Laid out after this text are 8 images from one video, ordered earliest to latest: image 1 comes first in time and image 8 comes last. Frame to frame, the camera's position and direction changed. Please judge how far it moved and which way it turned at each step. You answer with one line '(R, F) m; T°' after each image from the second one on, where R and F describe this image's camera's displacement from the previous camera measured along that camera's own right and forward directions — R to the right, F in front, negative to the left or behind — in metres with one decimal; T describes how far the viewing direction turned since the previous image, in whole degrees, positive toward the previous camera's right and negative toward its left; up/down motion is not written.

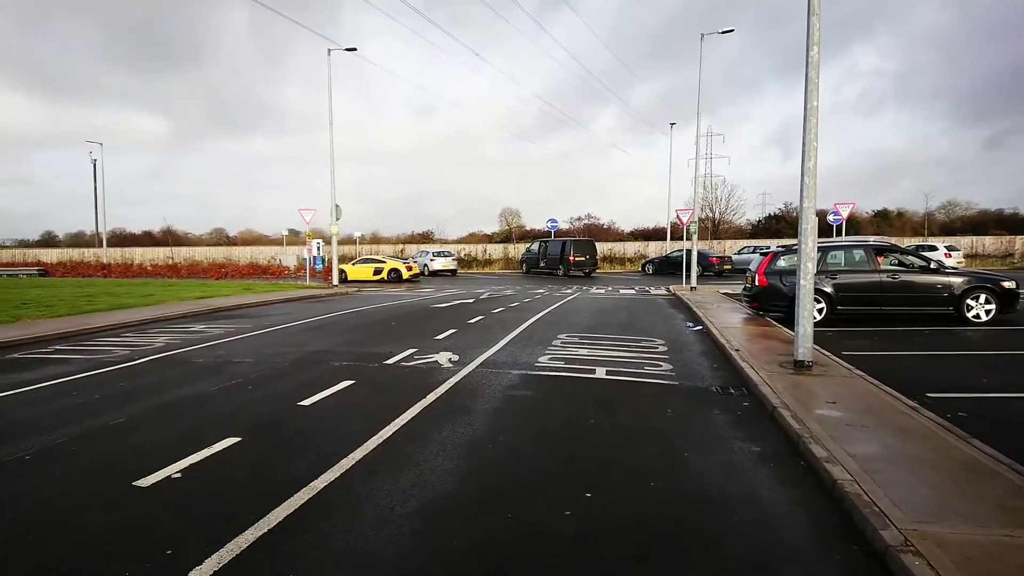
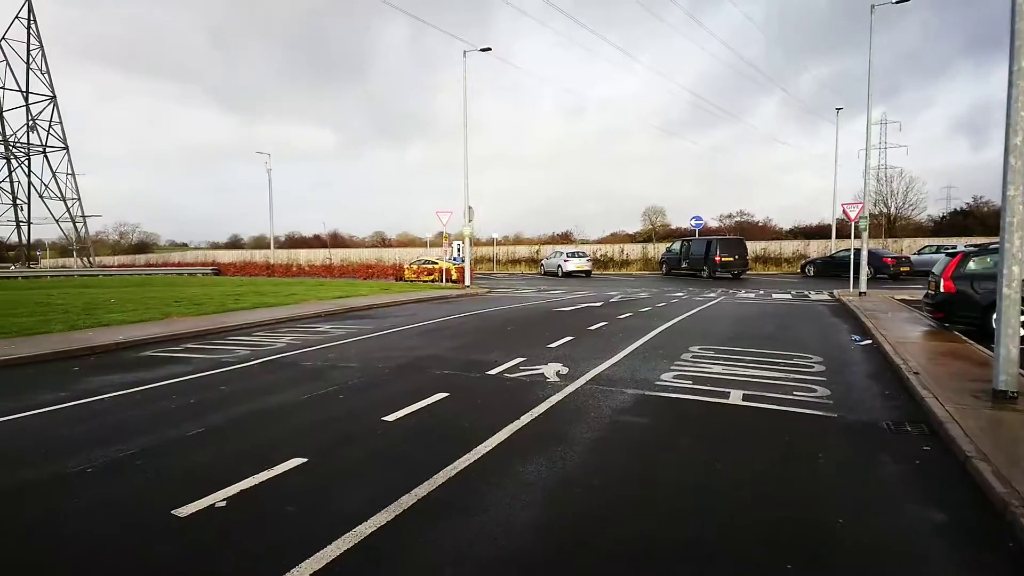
(+0.3, +1.0) m; -12°
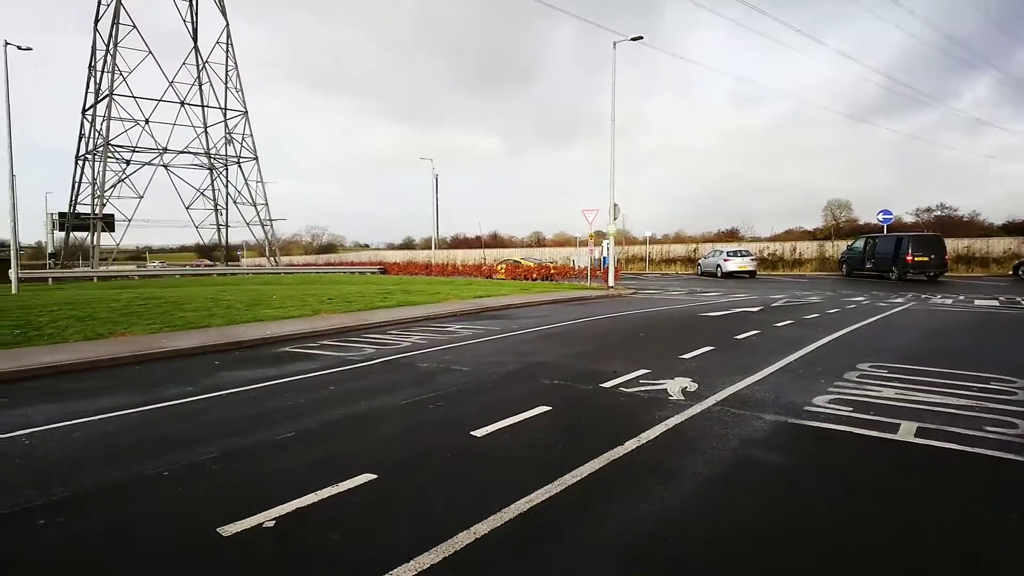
(+0.4, +0.7) m; -13°
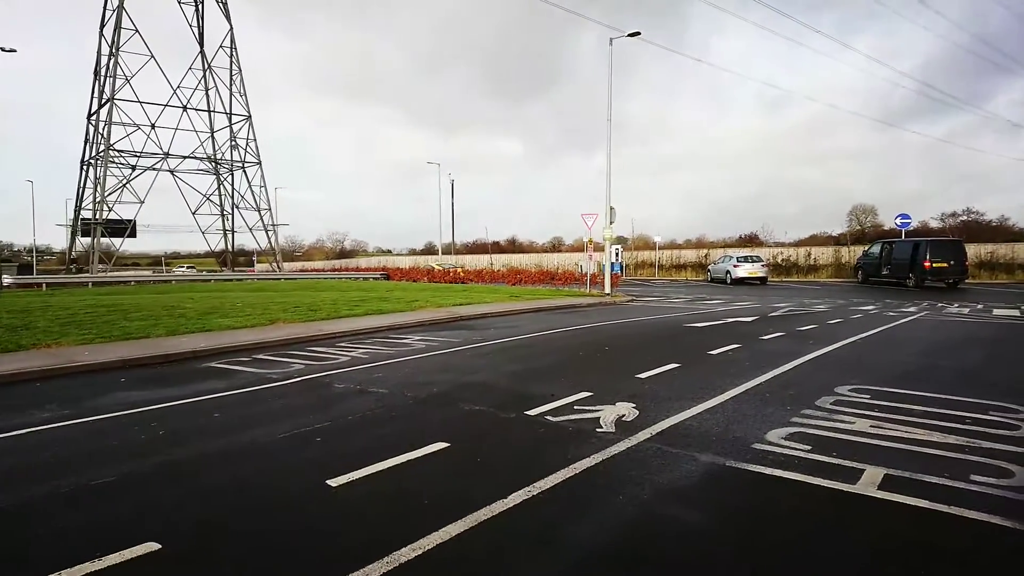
(+1.0, +1.0) m; -2°
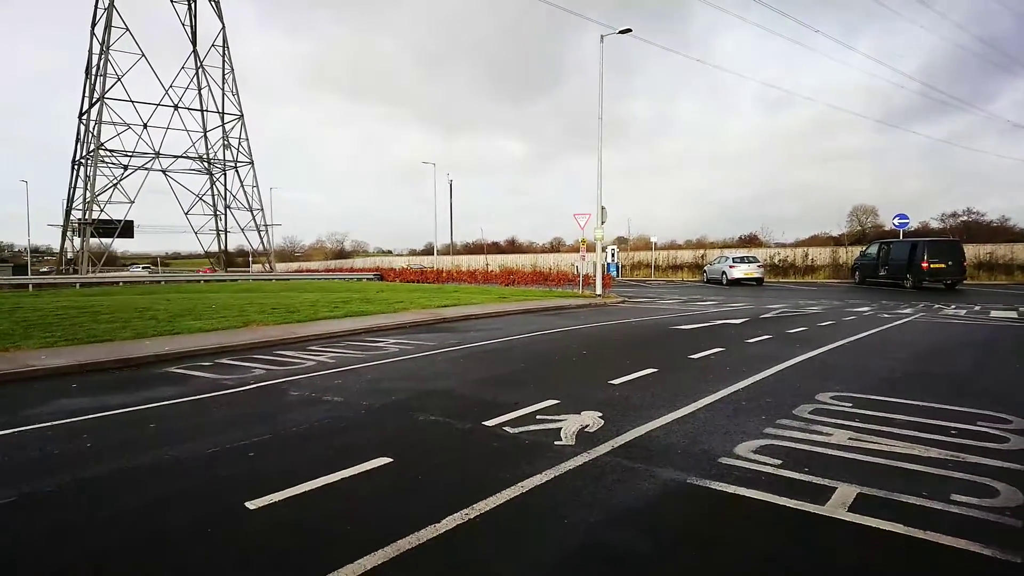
(+0.4, +0.4) m; 0°
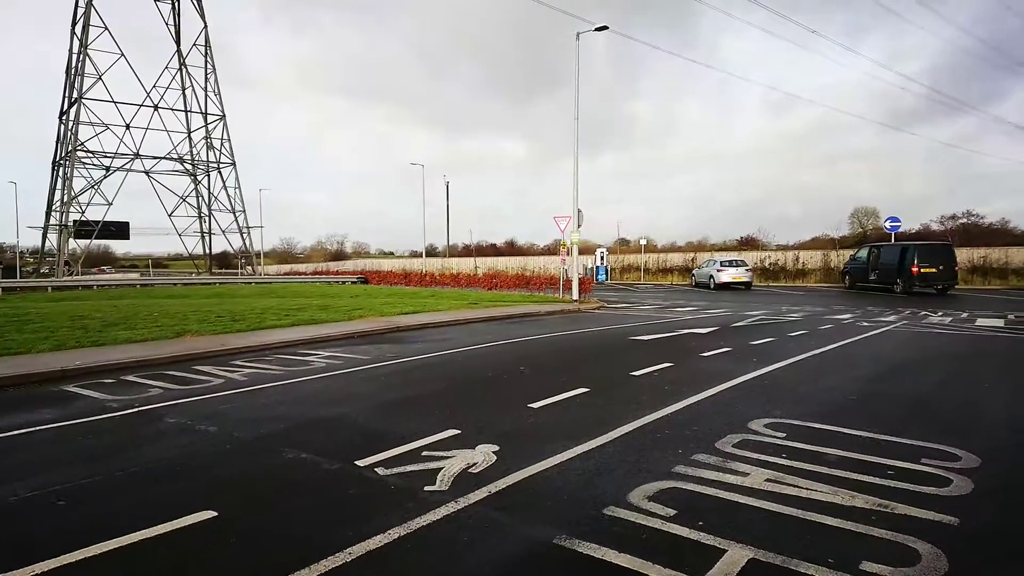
(+0.9, +0.7) m; 0°
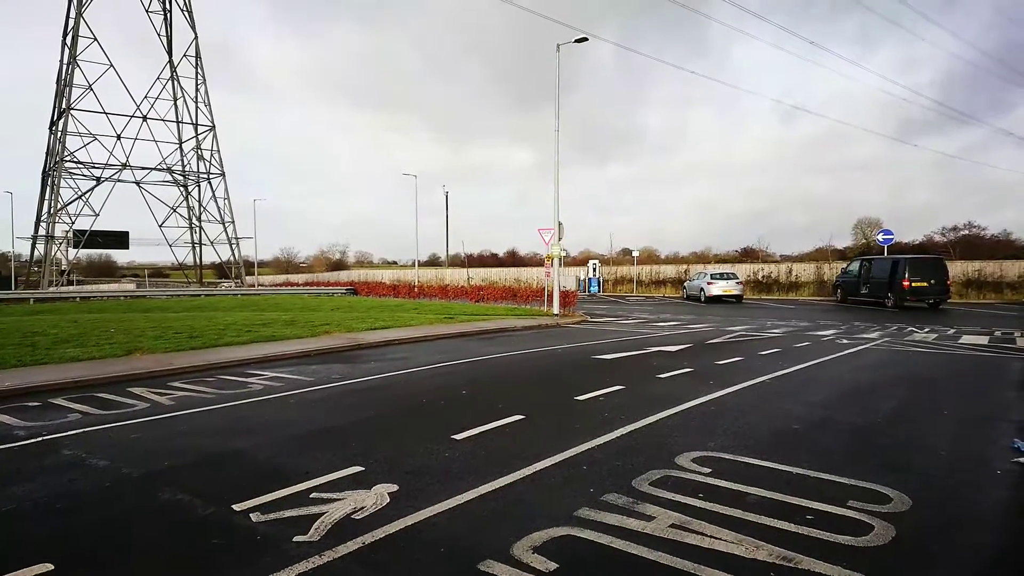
(+0.8, +0.3) m; 0°
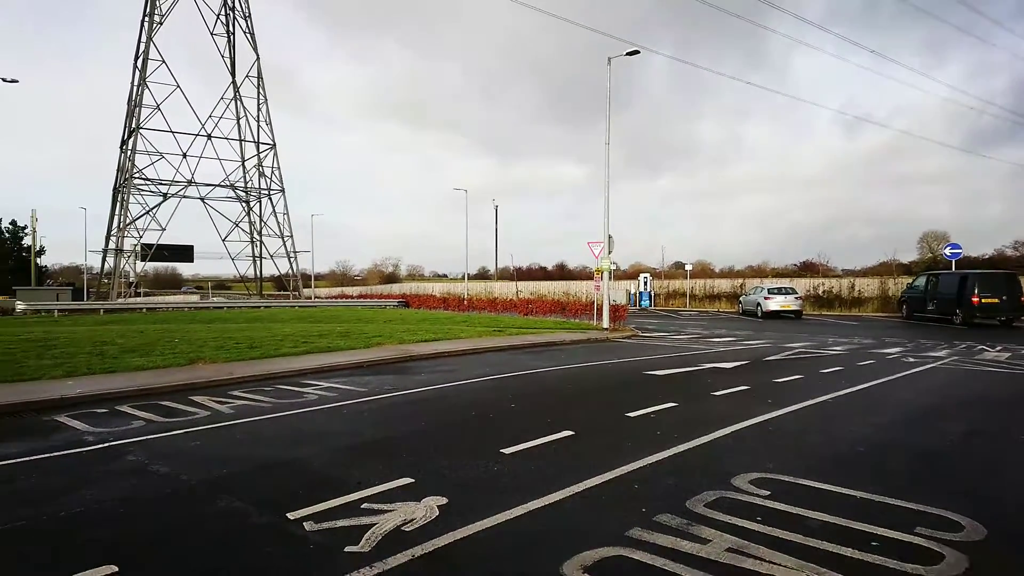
(0.0, 0.0) m; -4°
